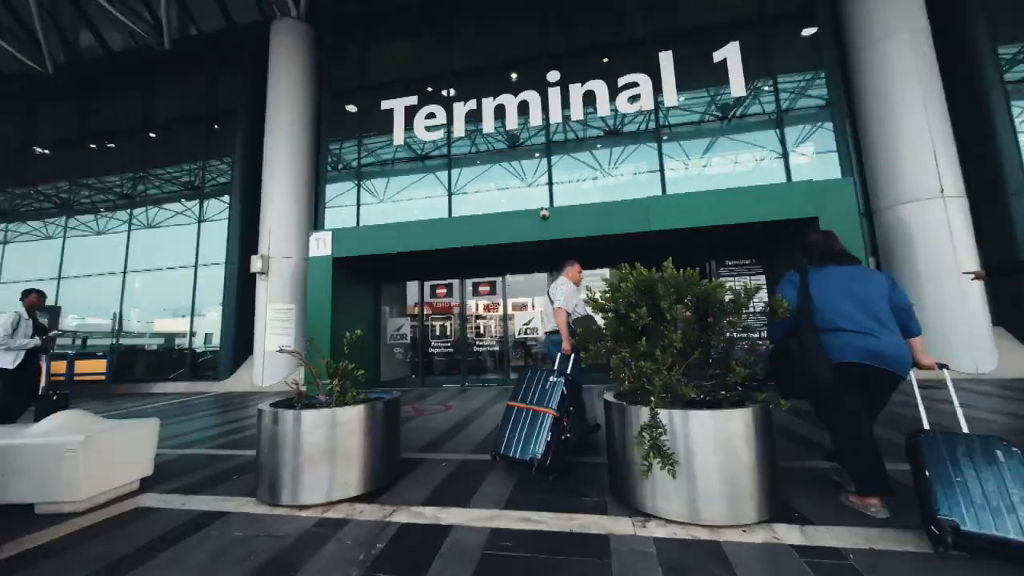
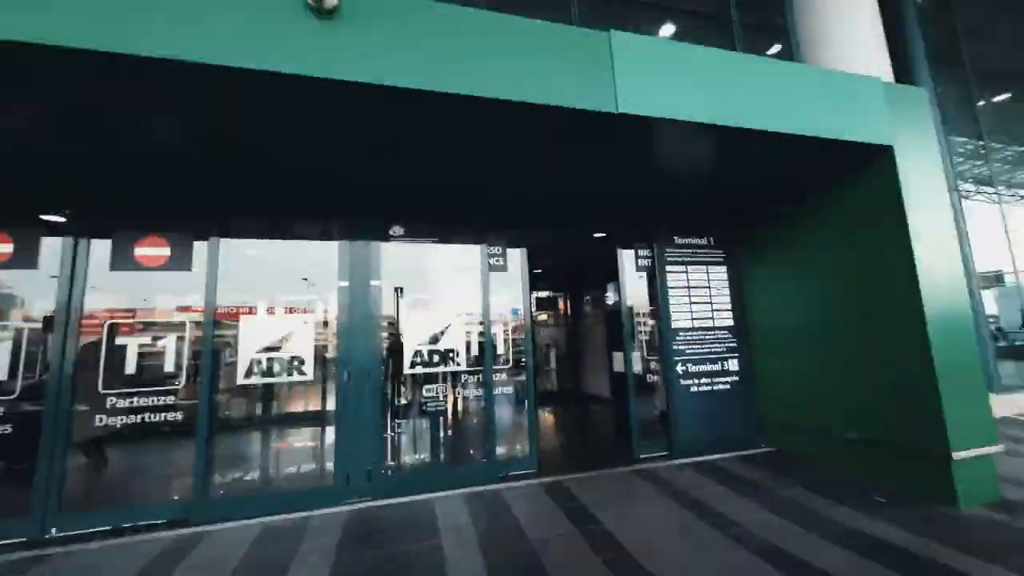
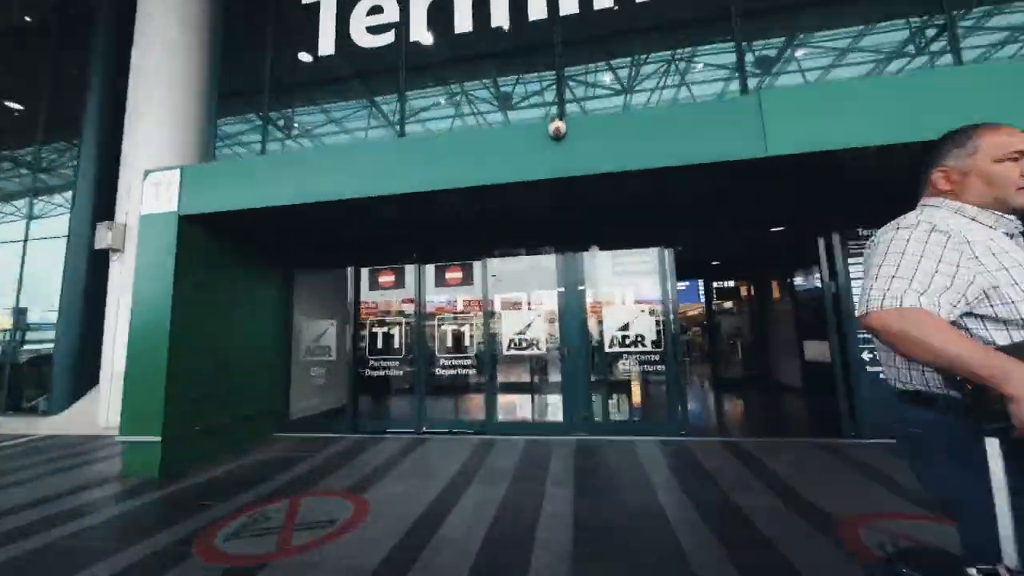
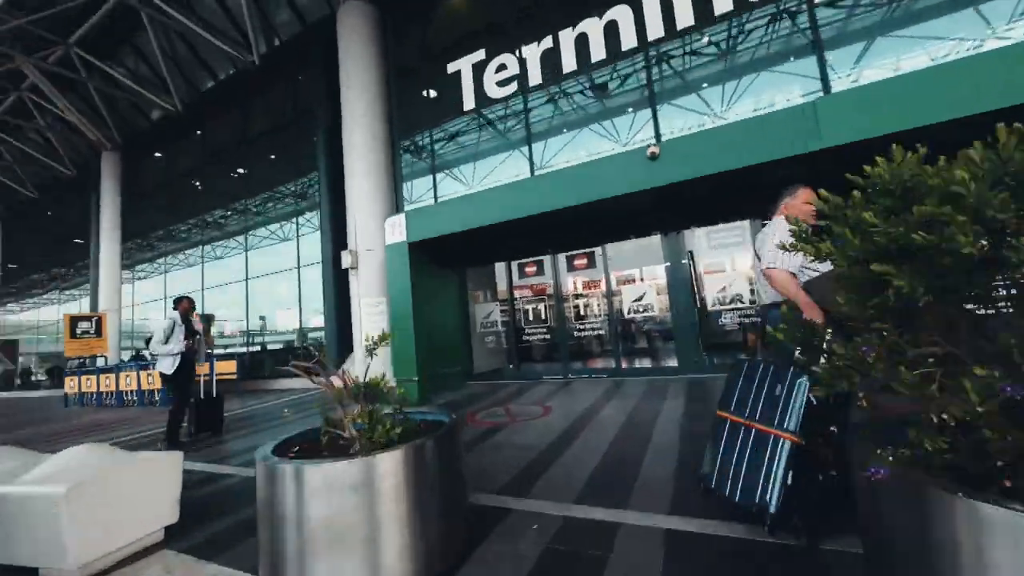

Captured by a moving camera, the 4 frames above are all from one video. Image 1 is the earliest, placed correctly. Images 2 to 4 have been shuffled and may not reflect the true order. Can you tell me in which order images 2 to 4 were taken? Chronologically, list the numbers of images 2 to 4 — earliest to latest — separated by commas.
4, 3, 2
